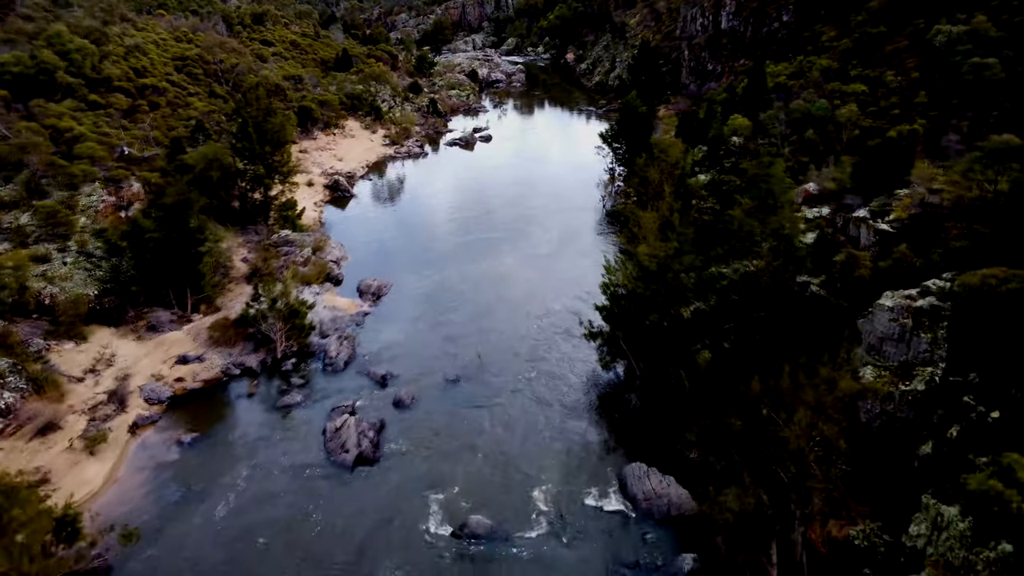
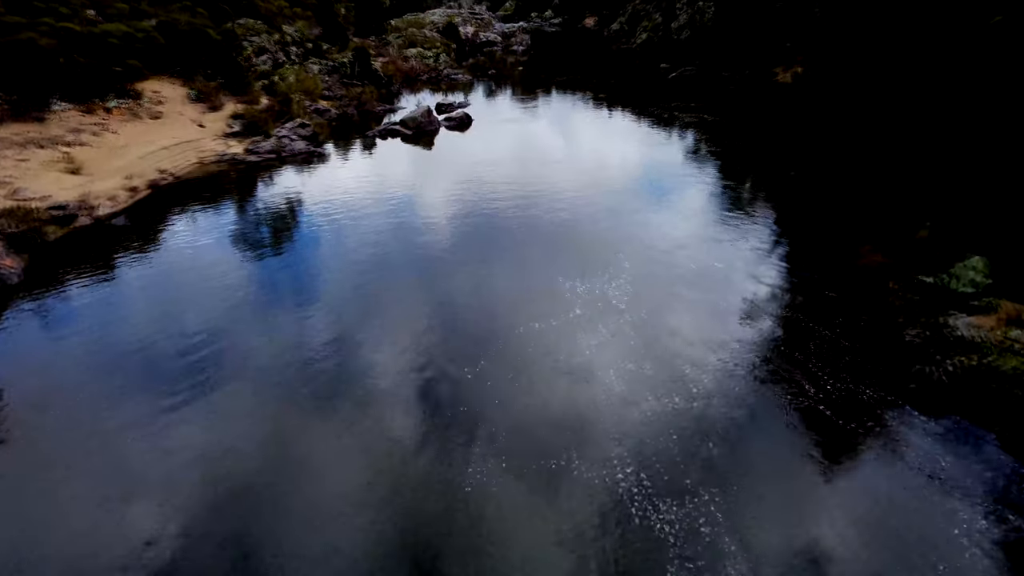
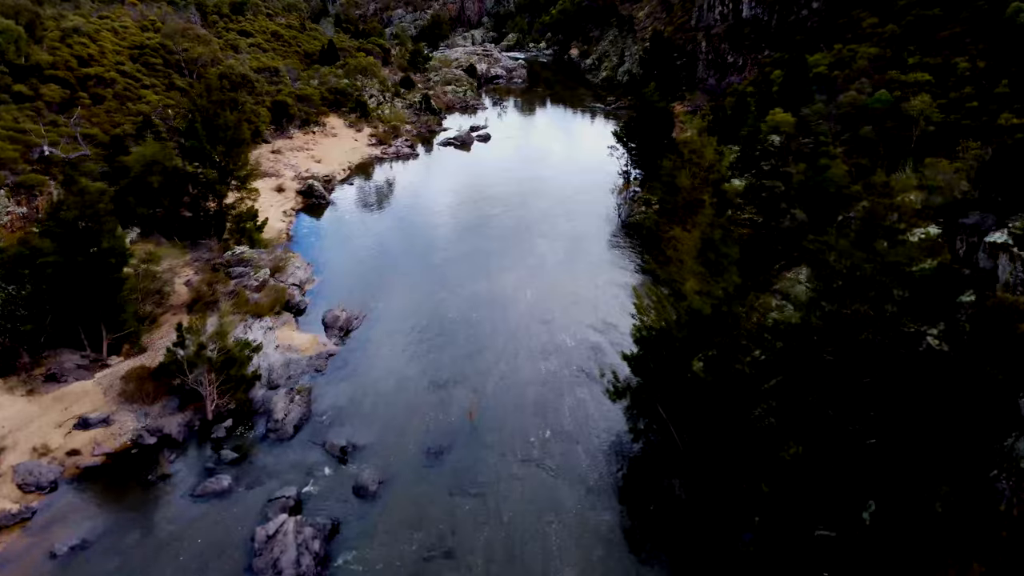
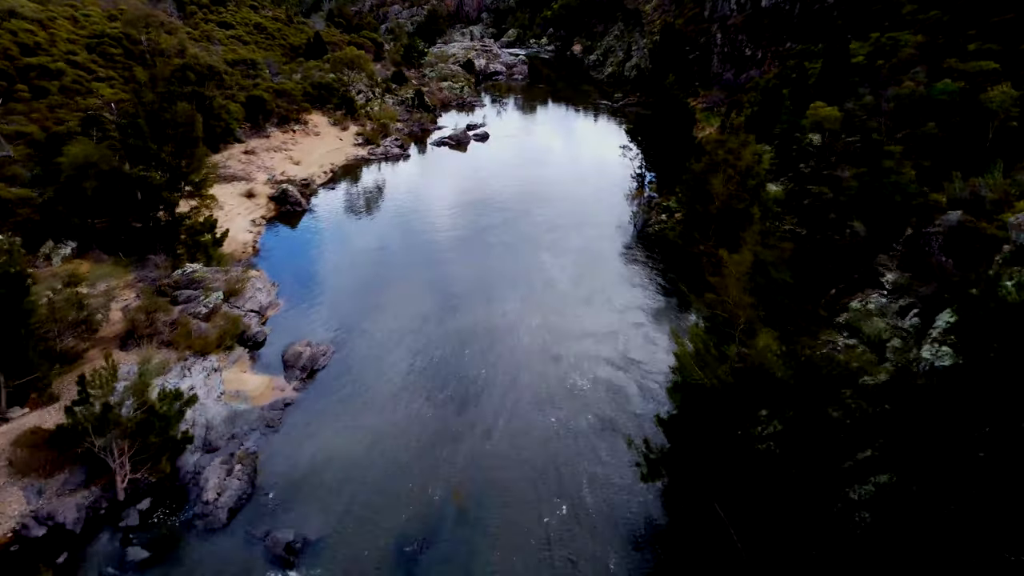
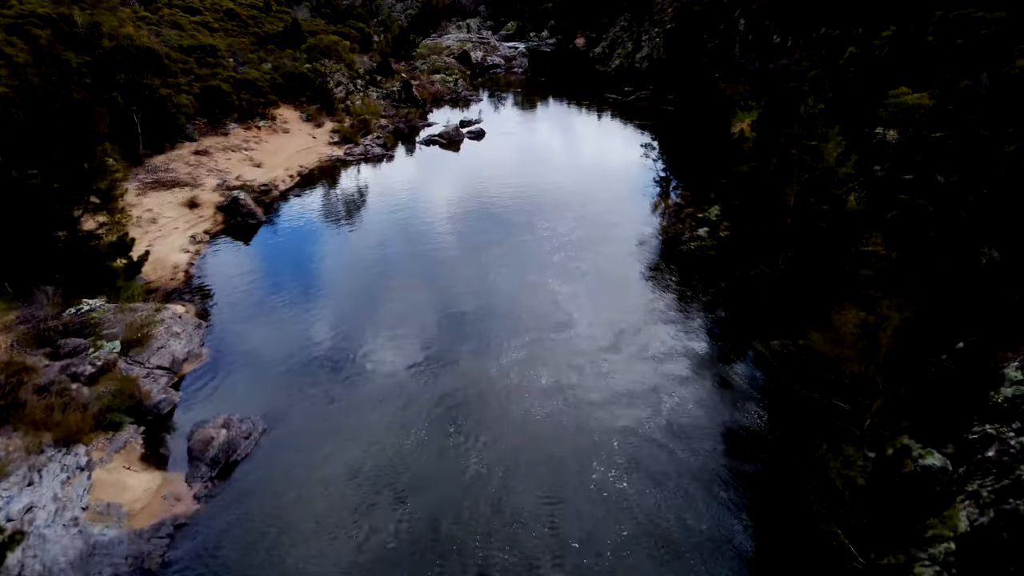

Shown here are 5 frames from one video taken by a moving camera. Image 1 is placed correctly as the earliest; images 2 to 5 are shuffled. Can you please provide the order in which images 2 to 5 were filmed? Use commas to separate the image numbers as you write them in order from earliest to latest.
3, 4, 5, 2
